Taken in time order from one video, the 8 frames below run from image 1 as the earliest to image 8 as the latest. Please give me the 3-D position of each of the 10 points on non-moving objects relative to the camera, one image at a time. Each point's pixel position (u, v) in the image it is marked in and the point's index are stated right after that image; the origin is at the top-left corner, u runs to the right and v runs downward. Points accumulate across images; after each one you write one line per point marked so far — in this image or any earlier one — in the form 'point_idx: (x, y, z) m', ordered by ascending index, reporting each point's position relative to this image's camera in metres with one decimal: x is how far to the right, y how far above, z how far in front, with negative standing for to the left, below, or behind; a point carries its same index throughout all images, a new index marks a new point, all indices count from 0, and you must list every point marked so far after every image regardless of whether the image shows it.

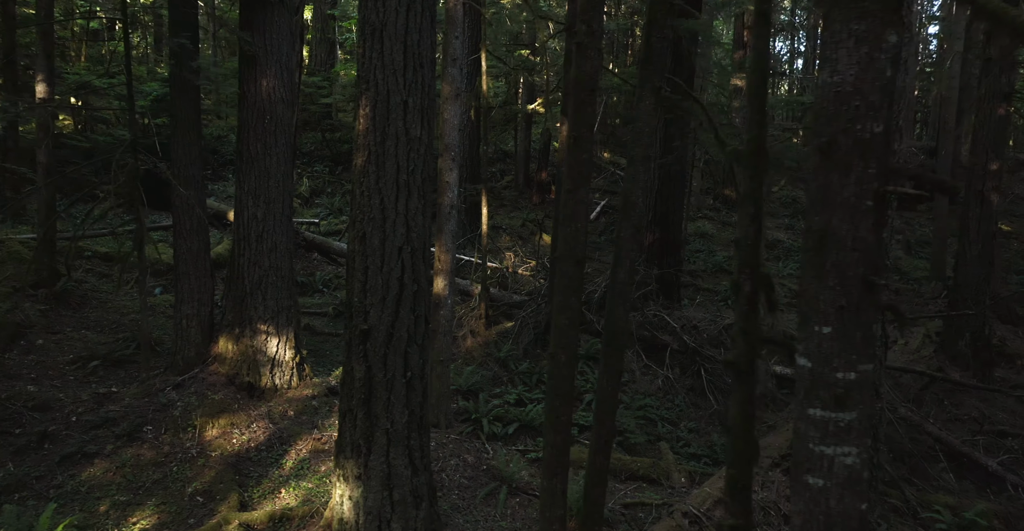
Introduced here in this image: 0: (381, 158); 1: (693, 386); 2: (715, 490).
0: (-0.9, +0.8, +5.2) m
1: (+2.5, -1.7, +10.3) m
2: (+1.9, -2.2, +7.1) m
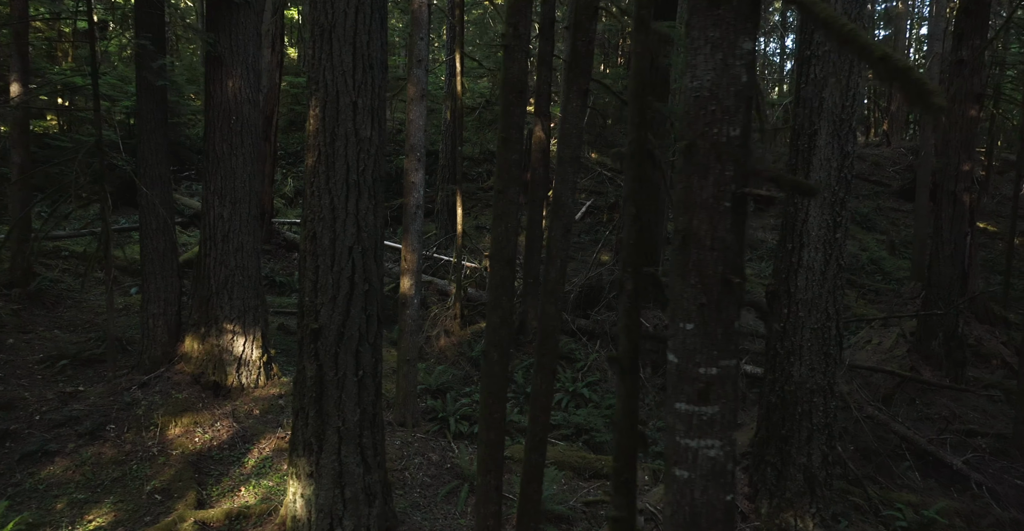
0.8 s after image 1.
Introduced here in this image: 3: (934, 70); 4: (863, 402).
0: (-1.3, +0.8, +5.2) m
1: (+2.2, -1.7, +10.3) m
2: (+1.6, -2.2, +7.1) m
3: (+9.1, +4.2, +15.9) m
4: (+4.7, -1.8, +9.9) m
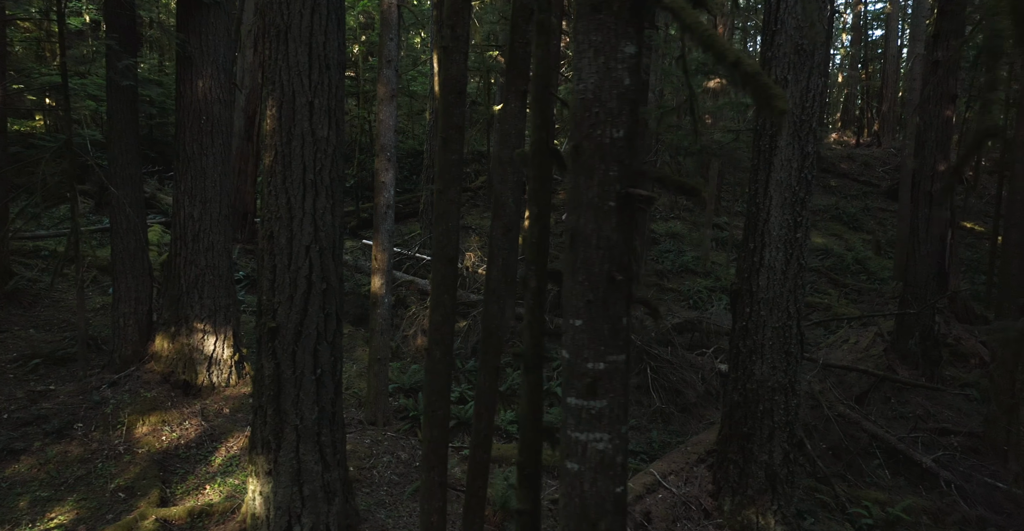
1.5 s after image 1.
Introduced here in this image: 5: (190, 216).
0: (-1.6, +0.8, +5.3) m
1: (+1.8, -1.7, +10.4) m
2: (+1.2, -2.1, +7.2) m
3: (+8.7, +4.2, +15.9) m
4: (+4.4, -1.8, +9.9) m
5: (-3.5, +0.5, +8.0) m
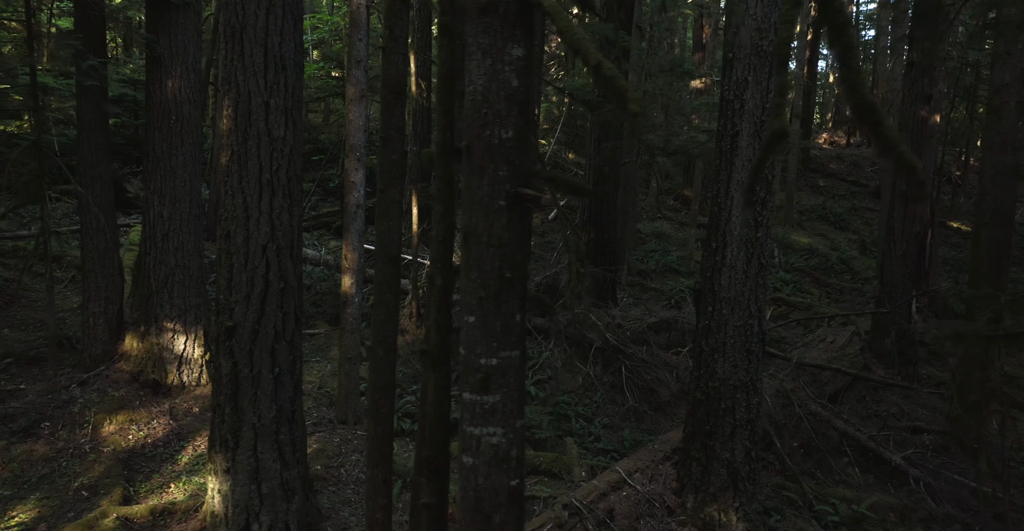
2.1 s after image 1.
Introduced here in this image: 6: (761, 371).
0: (-1.9, +0.8, +5.3) m
1: (+1.4, -1.7, +10.4) m
2: (+0.9, -2.1, +7.2) m
3: (+8.3, +4.2, +16.0) m
4: (+4.0, -1.8, +10.0) m
5: (-3.8, +0.5, +8.0) m
6: (+2.3, -1.0, +6.9) m
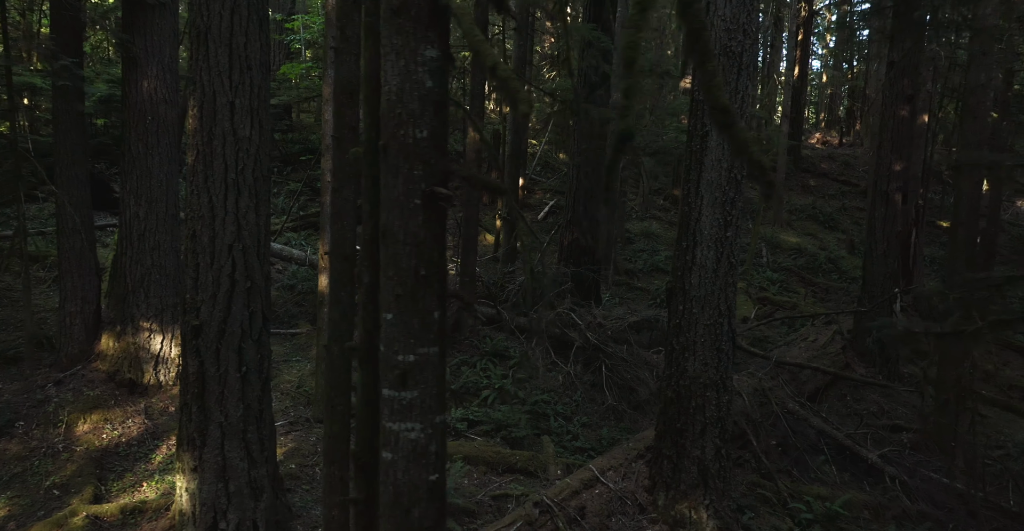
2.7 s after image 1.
0: (-2.2, +0.8, +5.3) m
1: (+1.2, -1.7, +10.5) m
2: (+0.6, -2.1, +7.3) m
3: (+8.0, +4.3, +16.1) m
4: (+3.7, -1.8, +10.1) m
5: (-4.1, +0.6, +8.1) m
6: (+2.1, -1.0, +7.0) m
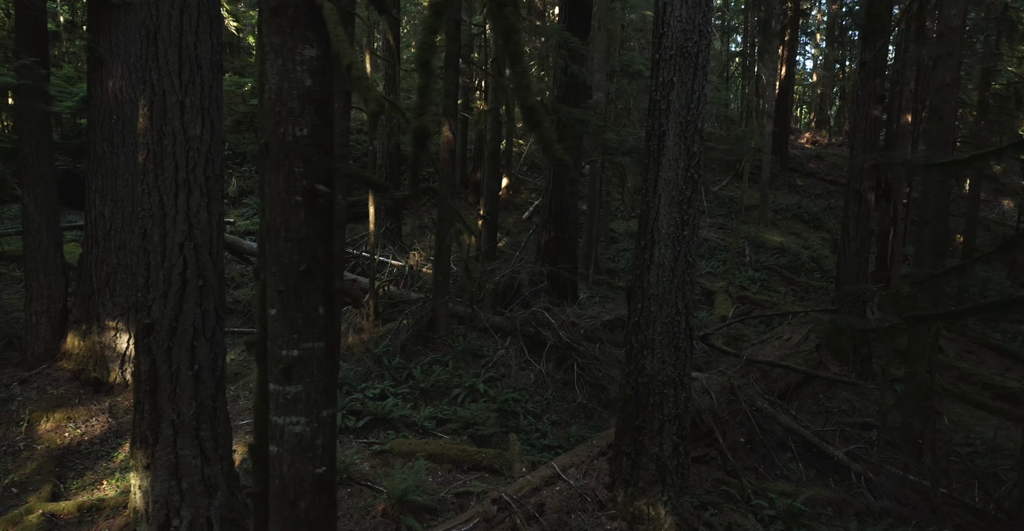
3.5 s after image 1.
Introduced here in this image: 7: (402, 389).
0: (-2.6, +0.8, +5.4) m
1: (+0.8, -1.6, +10.5) m
2: (+0.2, -2.1, +7.3) m
3: (+7.6, +4.3, +16.2) m
4: (+3.3, -1.8, +10.1) m
5: (-4.5, +0.6, +8.1) m
6: (+1.7, -1.0, +7.0) m
7: (-1.5, -1.6, +9.7) m
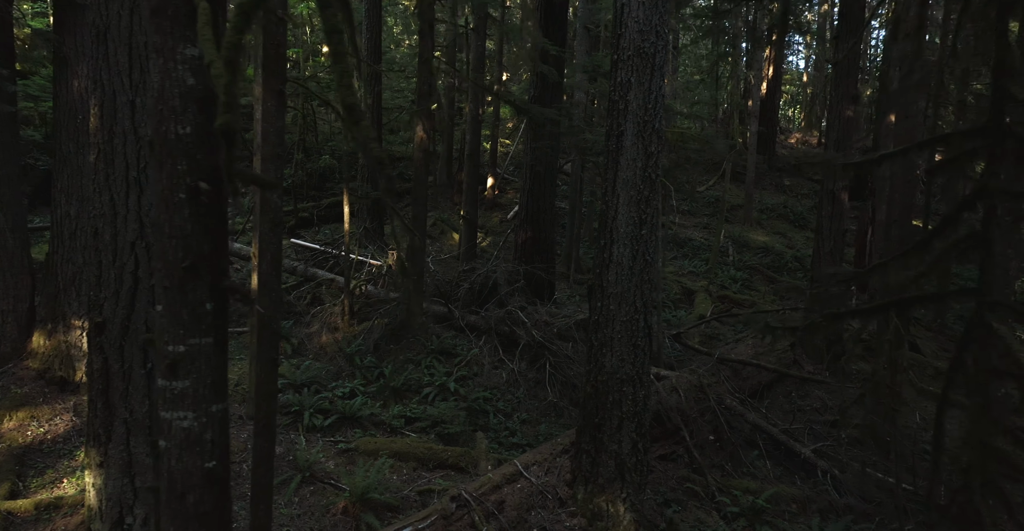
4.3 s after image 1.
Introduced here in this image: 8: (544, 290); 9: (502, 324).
0: (-3.0, +0.8, +5.4) m
1: (+0.4, -1.6, +10.6) m
2: (-0.1, -2.1, +7.4) m
3: (+7.1, +4.3, +16.3) m
4: (+2.9, -1.8, +10.2) m
5: (-4.9, +0.6, +8.1) m
6: (+1.3, -1.0, +7.1) m
7: (-1.9, -1.6, +9.8) m
8: (+0.5, -0.4, +13.0) m
9: (-0.2, -0.9, +11.5) m
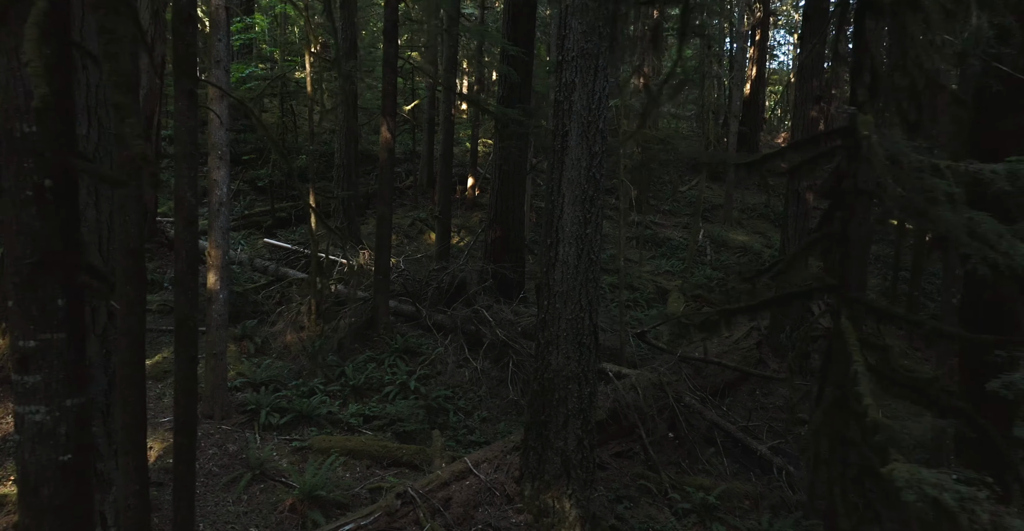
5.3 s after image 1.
0: (-3.5, +0.8, +5.4) m
1: (-0.2, -1.6, +10.6) m
2: (-0.7, -2.1, +7.4) m
3: (+6.6, +4.3, +16.4) m
4: (+2.4, -1.8, +10.3) m
5: (-5.4, +0.6, +8.1) m
6: (+0.8, -0.9, +7.1) m
7: (-2.4, -1.6, +9.8) m
8: (0.0, -0.4, +13.0) m
9: (-0.7, -0.9, +11.5) m
